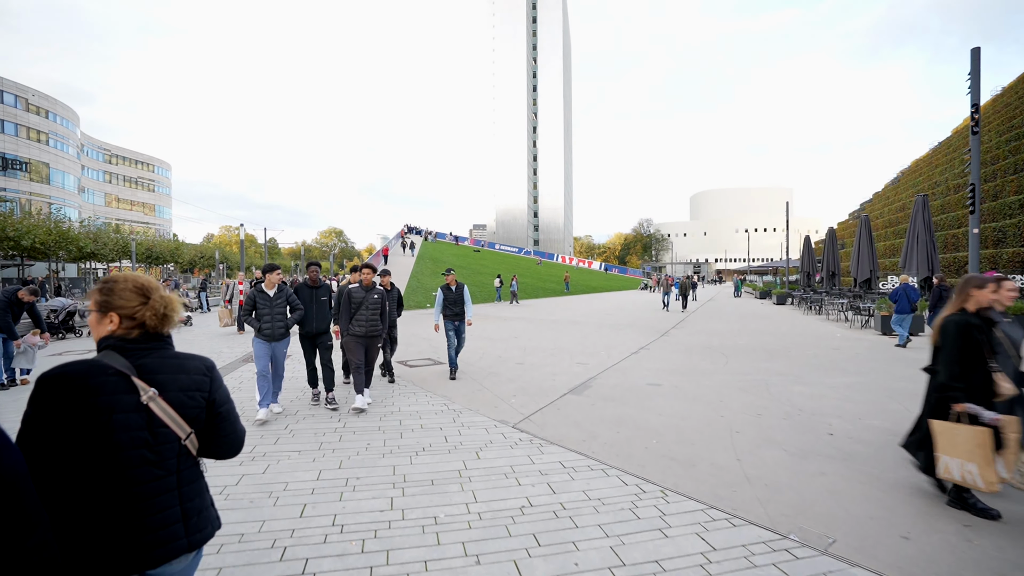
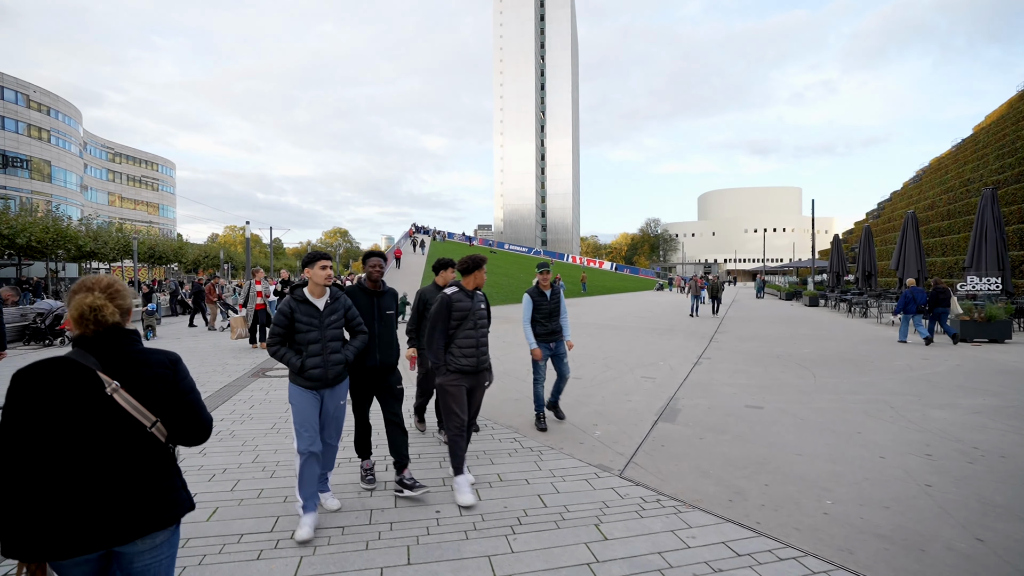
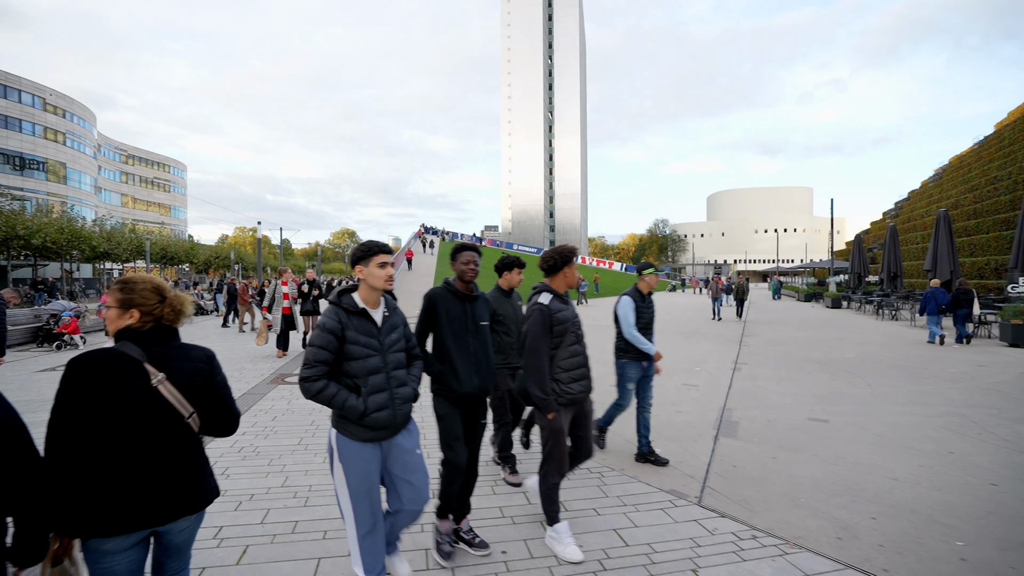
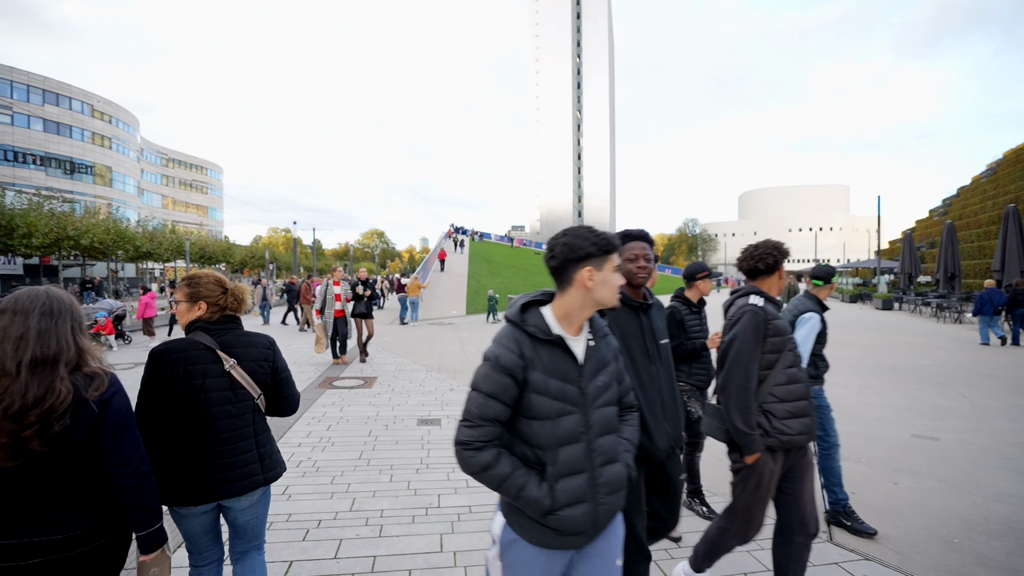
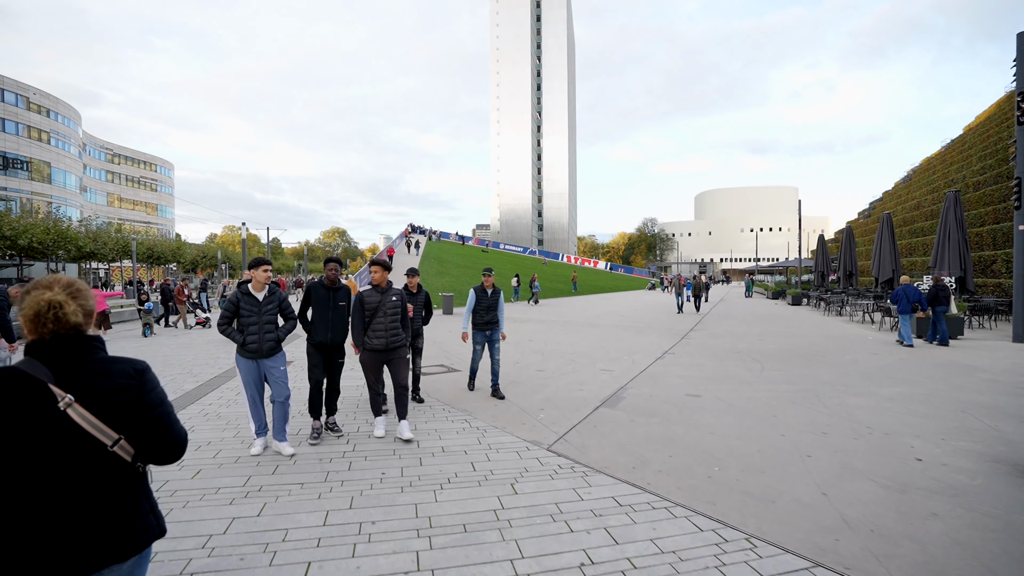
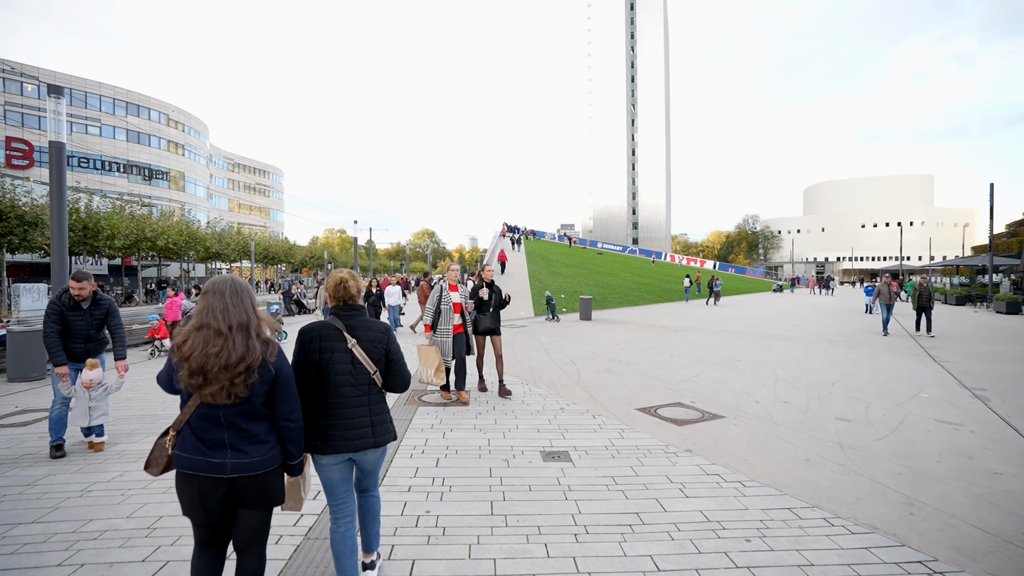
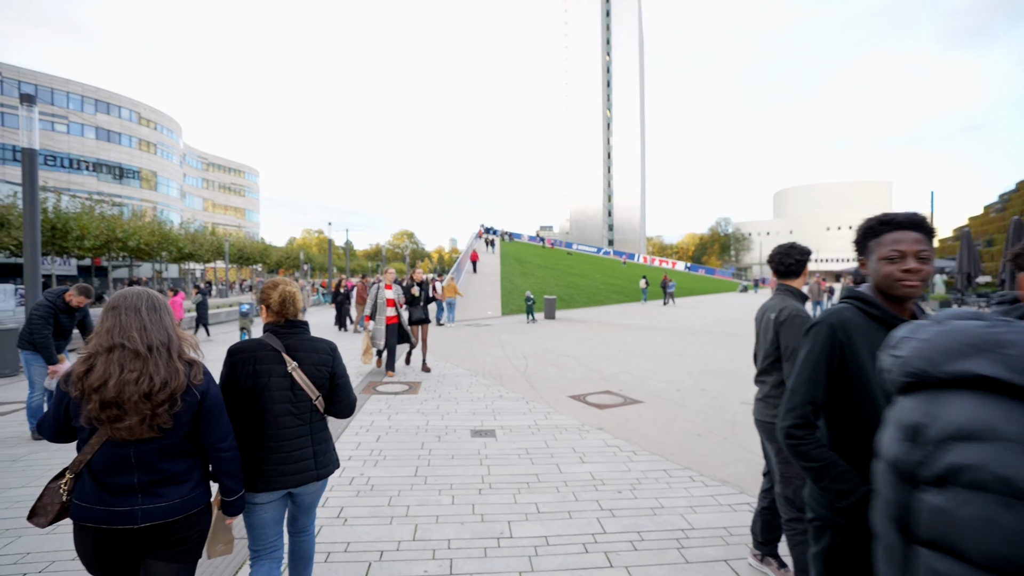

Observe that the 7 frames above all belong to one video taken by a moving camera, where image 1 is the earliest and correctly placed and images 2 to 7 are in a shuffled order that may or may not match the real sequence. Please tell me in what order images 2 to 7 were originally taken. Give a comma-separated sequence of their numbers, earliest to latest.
5, 2, 3, 4, 7, 6
